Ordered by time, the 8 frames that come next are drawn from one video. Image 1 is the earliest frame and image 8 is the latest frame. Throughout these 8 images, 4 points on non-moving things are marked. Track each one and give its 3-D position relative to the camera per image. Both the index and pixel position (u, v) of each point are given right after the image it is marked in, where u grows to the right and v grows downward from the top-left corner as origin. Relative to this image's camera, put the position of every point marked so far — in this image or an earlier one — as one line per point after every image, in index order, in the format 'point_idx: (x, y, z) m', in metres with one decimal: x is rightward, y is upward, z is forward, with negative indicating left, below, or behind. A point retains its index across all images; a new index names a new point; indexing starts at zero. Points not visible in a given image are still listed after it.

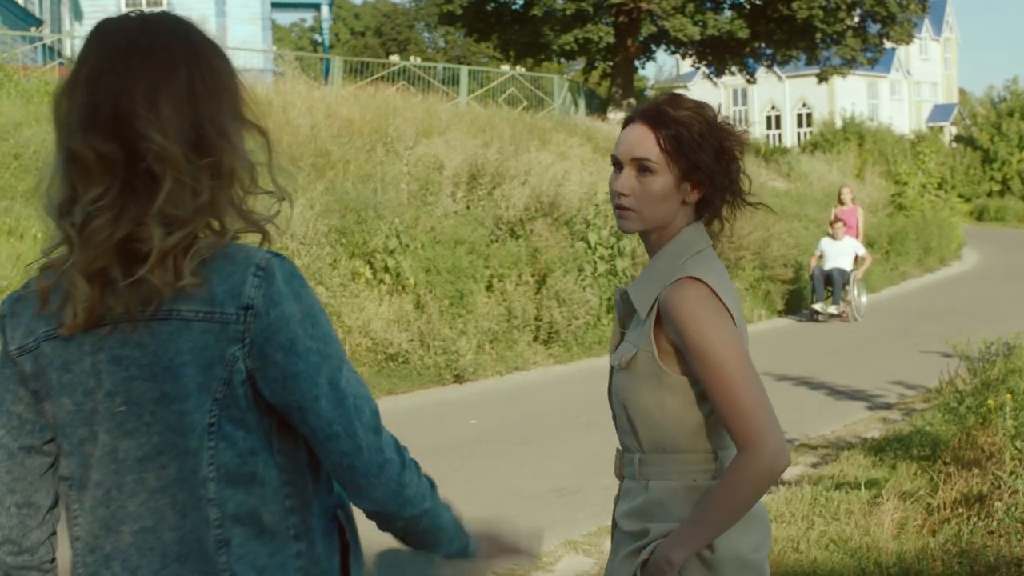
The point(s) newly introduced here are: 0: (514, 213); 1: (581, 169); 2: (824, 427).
0: (0.0, +0.7, +15.3) m
1: (+0.7, +1.3, +17.8) m
2: (+1.8, -0.8, +10.1) m
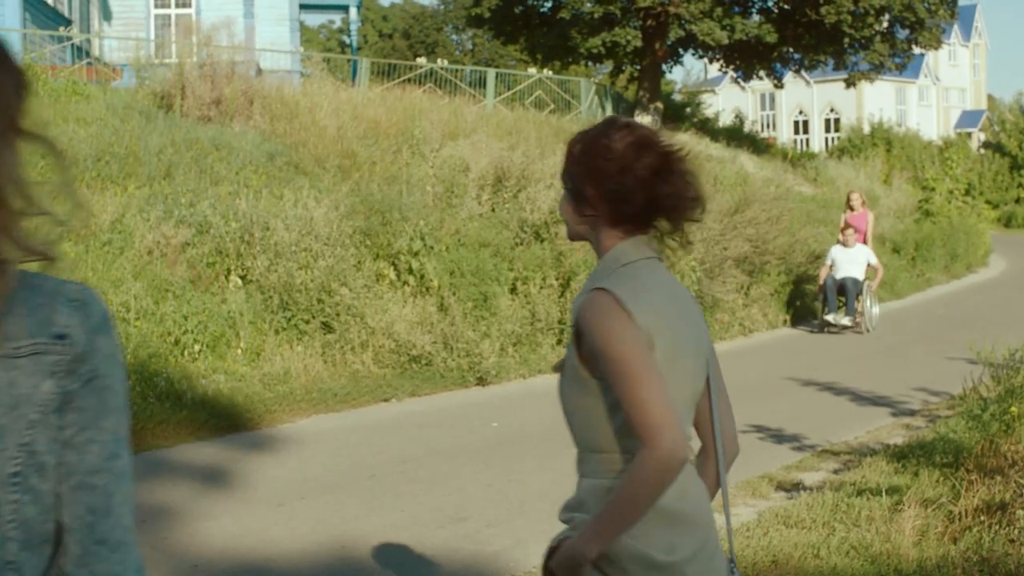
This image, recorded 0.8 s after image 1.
0: (+0.2, +0.6, +15.3) m
1: (+0.9, +1.2, +17.8) m
2: (+2.0, -0.8, +10.1) m
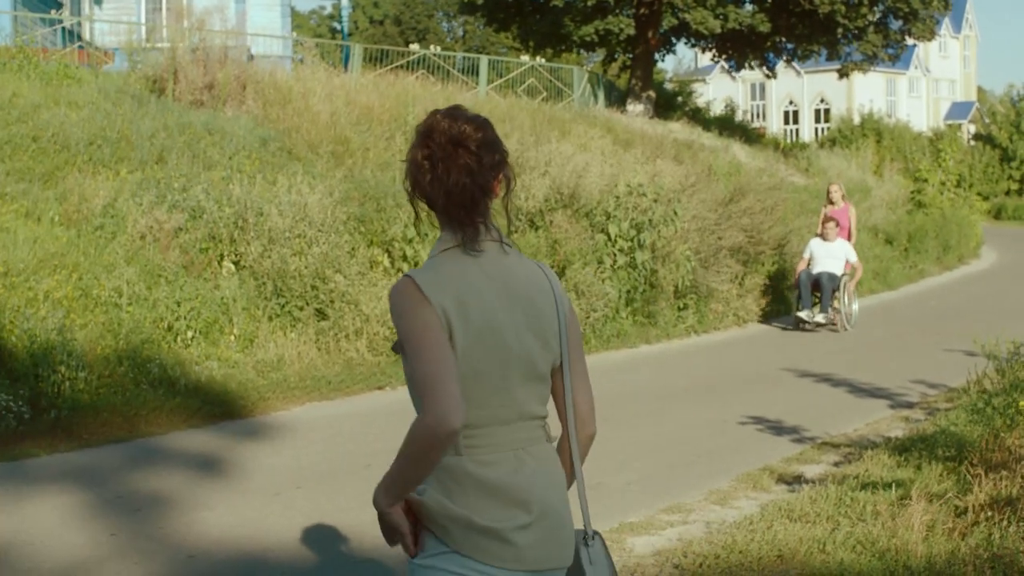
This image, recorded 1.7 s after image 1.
0: (+0.2, +0.7, +15.2) m
1: (+0.9, +1.3, +17.7) m
2: (+1.9, -0.8, +10.0) m
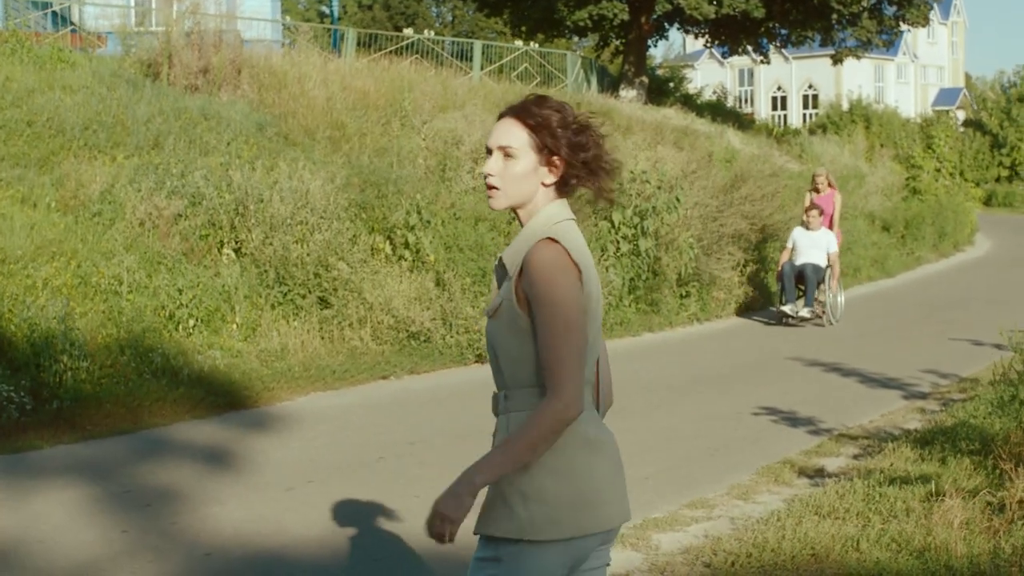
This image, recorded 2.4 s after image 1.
0: (+0.2, +0.8, +15.0) m
1: (+0.9, +1.5, +17.5) m
2: (+2.0, -0.7, +9.9) m
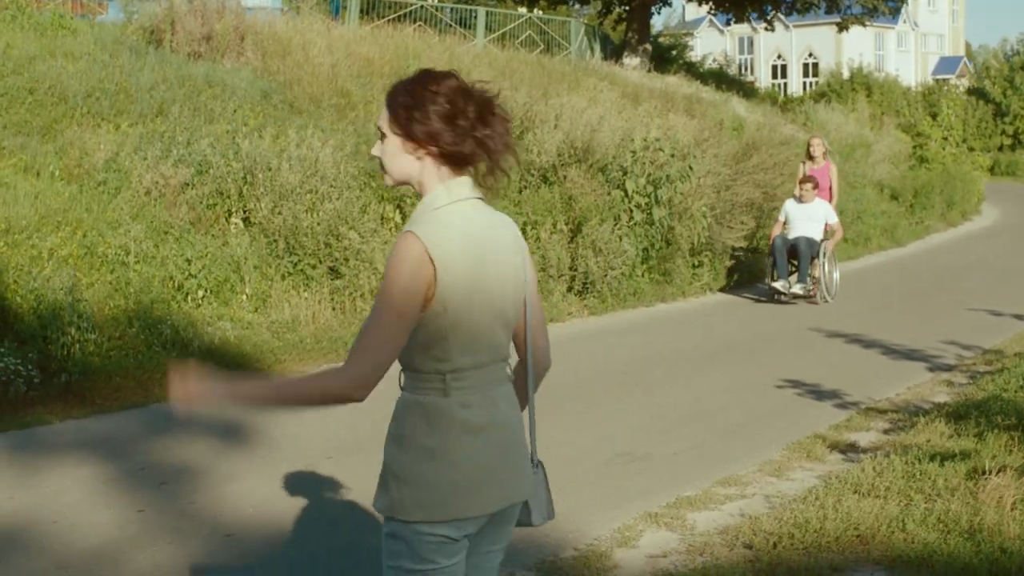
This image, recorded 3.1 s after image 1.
0: (+0.3, +1.1, +14.7) m
1: (+1.0, +1.8, +17.2) m
2: (+2.1, -0.6, +9.7) m
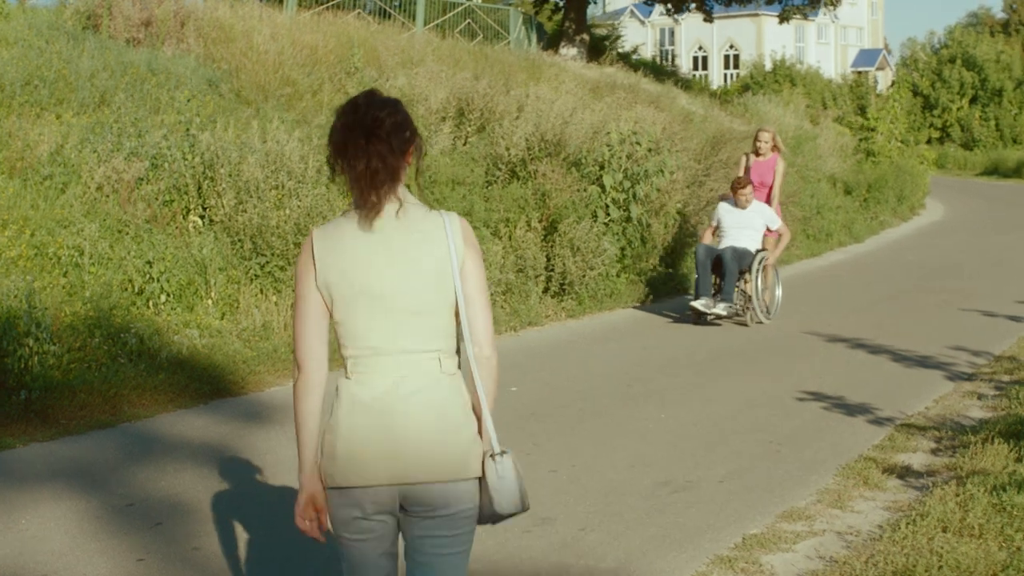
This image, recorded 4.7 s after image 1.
0: (0.0, +1.1, +14.0) m
1: (+0.6, +1.8, +16.5) m
2: (+2.1, -0.6, +9.0) m
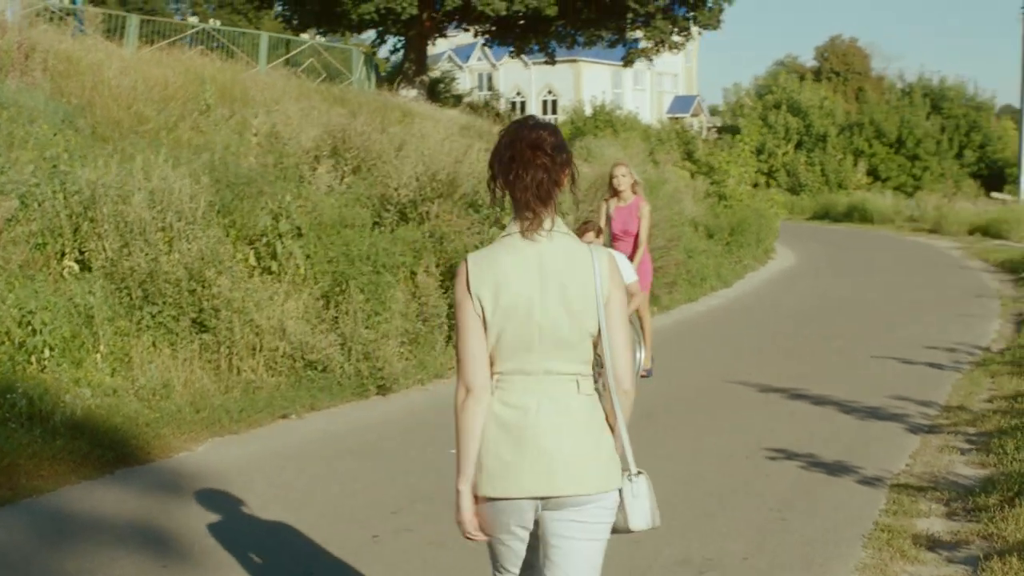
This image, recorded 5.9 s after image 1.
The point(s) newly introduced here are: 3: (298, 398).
0: (-0.8, +0.7, +13.1) m
1: (-0.5, +1.3, +15.7) m
2: (+1.8, -0.8, +8.3) m
3: (-1.2, -0.6, +10.0) m
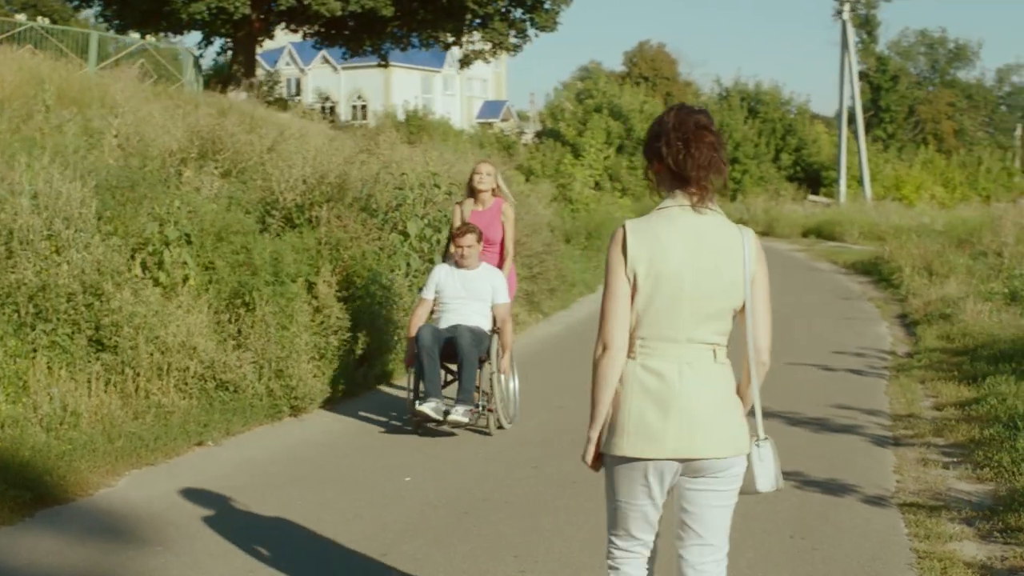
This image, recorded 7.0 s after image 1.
0: (-1.5, +0.7, +12.2) m
1: (-1.5, +1.3, +14.8) m
2: (+1.7, -0.8, +7.8) m
3: (-1.6, -0.7, +9.1) m
